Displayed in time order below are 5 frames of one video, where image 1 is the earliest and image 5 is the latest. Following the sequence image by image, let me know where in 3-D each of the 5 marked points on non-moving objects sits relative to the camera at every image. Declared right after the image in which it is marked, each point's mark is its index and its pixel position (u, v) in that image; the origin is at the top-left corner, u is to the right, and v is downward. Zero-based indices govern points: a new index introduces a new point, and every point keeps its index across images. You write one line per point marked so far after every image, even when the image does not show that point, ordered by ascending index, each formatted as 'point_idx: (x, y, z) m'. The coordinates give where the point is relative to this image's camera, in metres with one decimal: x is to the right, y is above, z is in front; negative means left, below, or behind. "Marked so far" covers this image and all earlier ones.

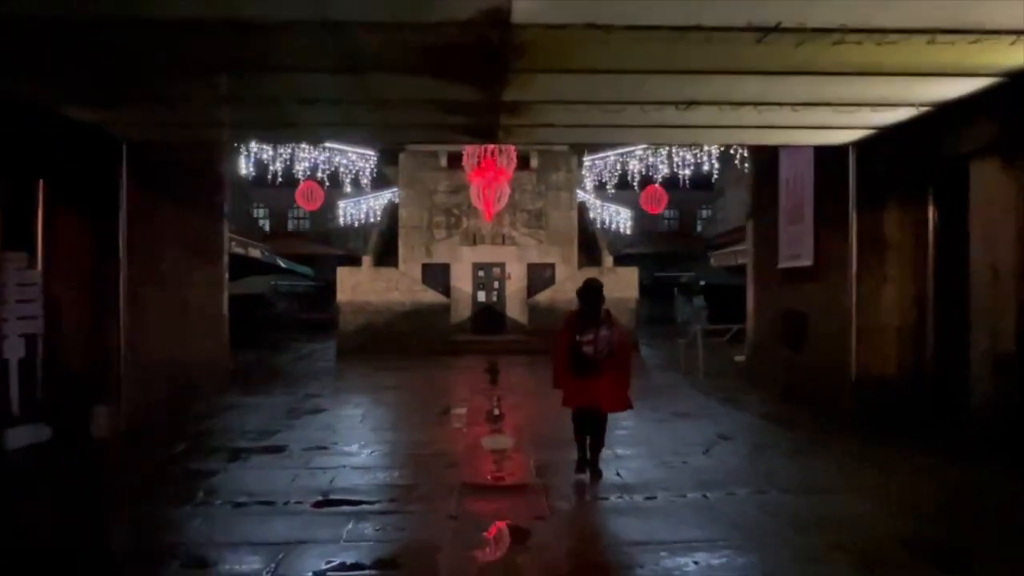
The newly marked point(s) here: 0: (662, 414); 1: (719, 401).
0: (+2.7, -2.3, +12.1) m
1: (+4.2, -2.3, +13.4) m
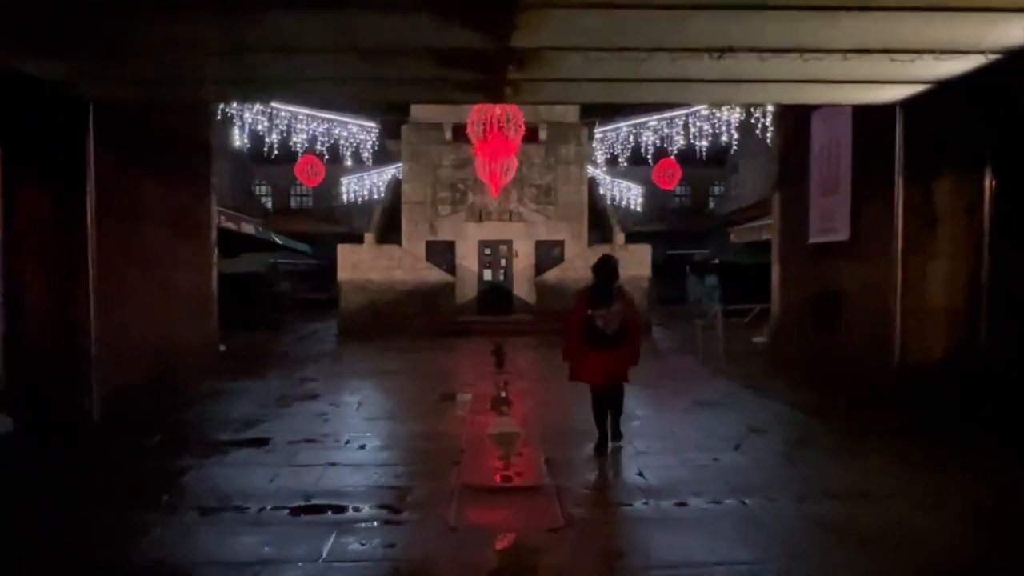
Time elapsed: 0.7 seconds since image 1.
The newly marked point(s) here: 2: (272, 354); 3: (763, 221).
0: (+2.9, -1.9, +11.2) m
1: (+4.3, -1.9, +12.5) m
2: (-6.3, -1.8, +18.0) m
3: (+6.3, +1.7, +17.1) m
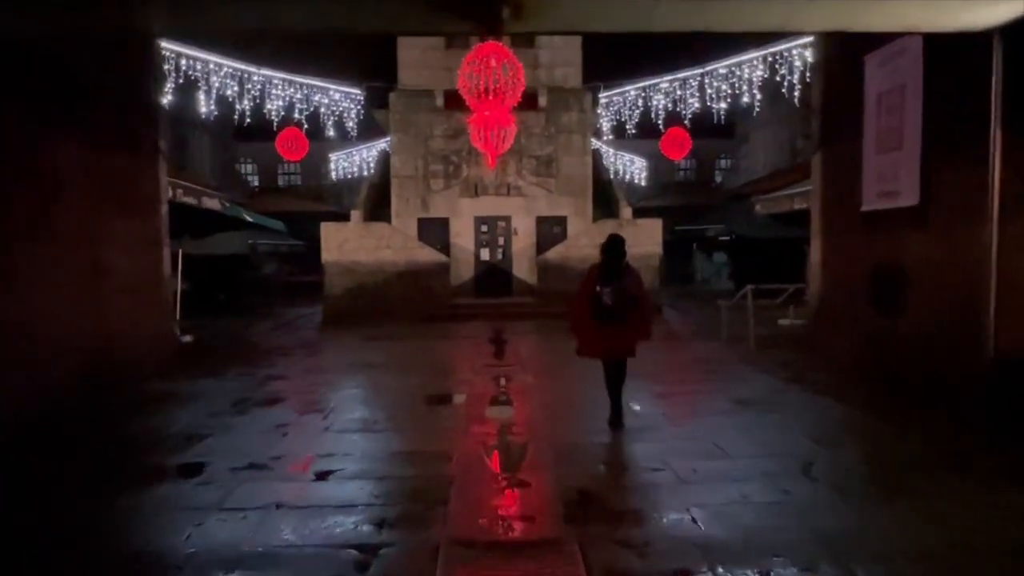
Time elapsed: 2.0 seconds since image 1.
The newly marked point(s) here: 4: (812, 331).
0: (+2.9, -1.6, +9.3) m
1: (+4.3, -1.5, +10.6) m
2: (-6.3, -1.4, +16.1) m
3: (+6.3, +2.2, +15.1) m
4: (+5.7, -0.8, +12.9) m
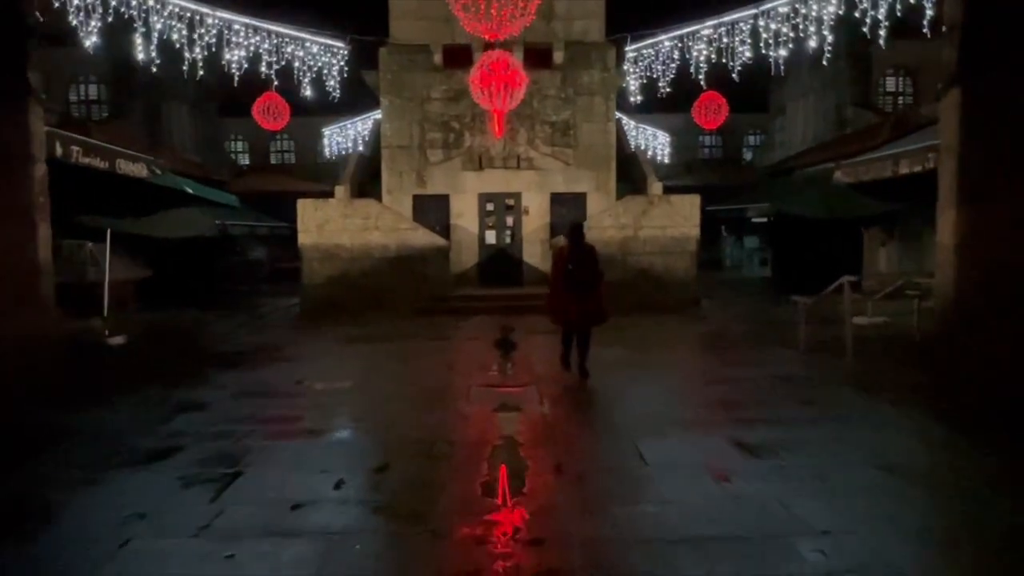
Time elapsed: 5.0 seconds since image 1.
0: (+3.0, -1.6, +5.8) m
1: (+4.4, -1.4, +7.1) m
2: (-6.1, -1.2, +12.7) m
3: (+6.5, +2.4, +11.5) m
4: (+5.9, -0.7, +9.4) m
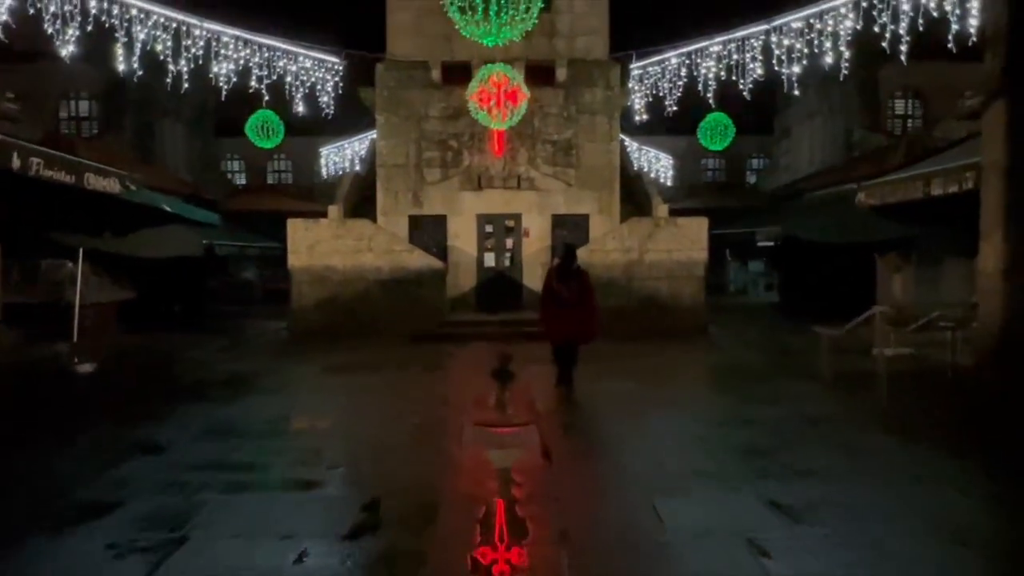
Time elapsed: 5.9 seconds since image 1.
0: (+3.0, -1.8, +4.9) m
1: (+4.4, -1.8, +6.2) m
2: (-6.1, -1.6, +11.8) m
3: (+6.5, +1.9, +10.7) m
4: (+5.9, -1.1, +8.5) m
